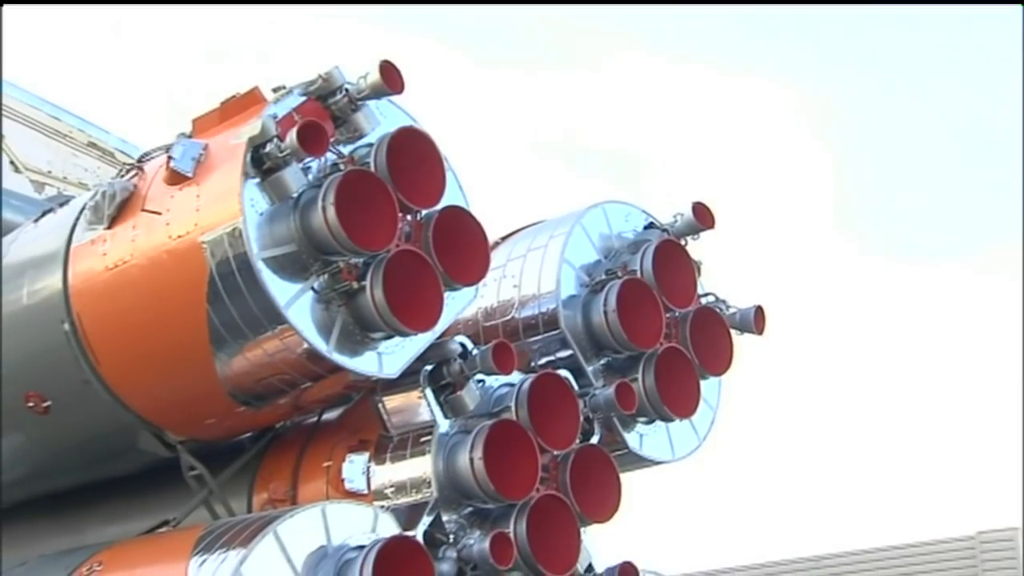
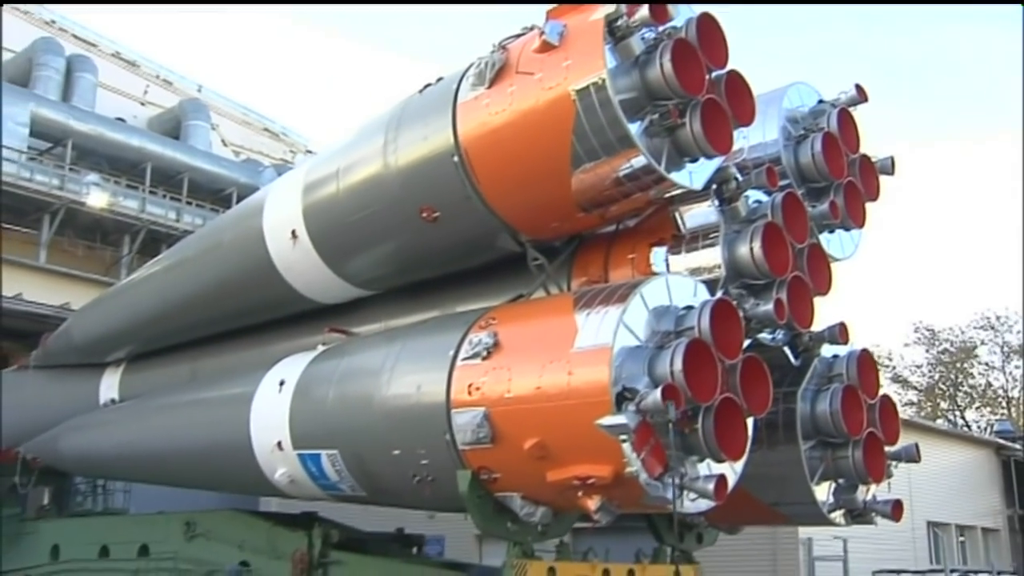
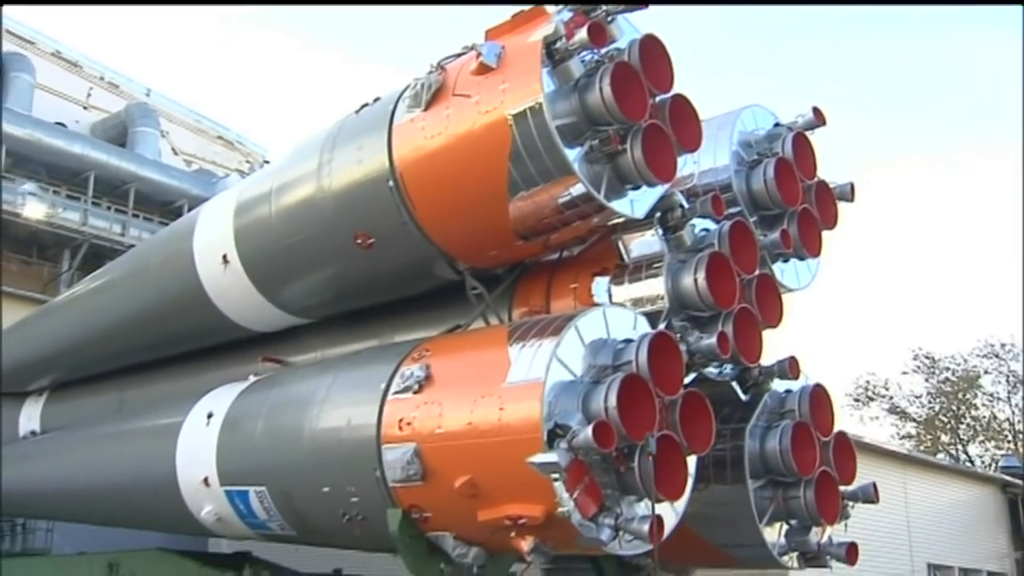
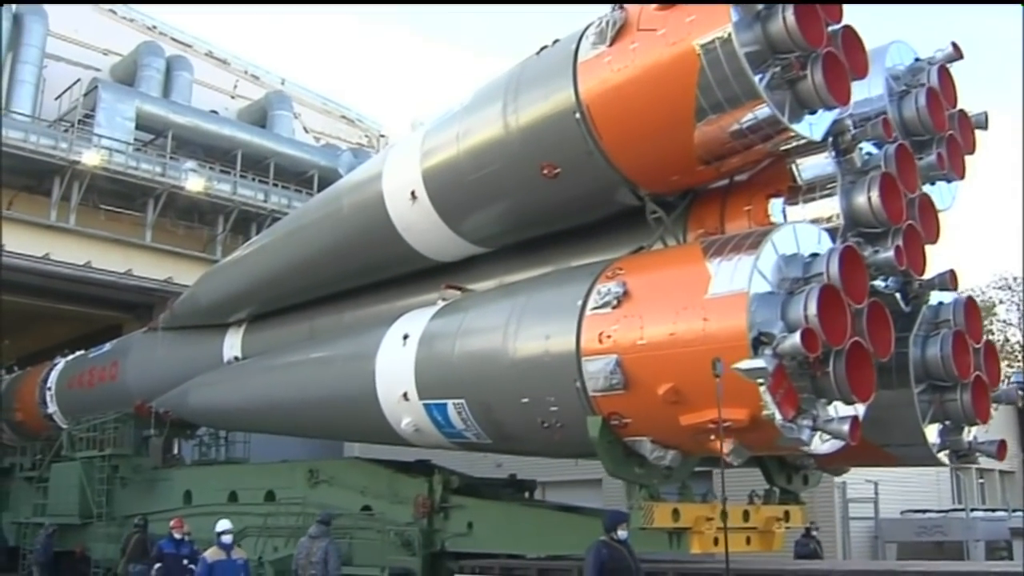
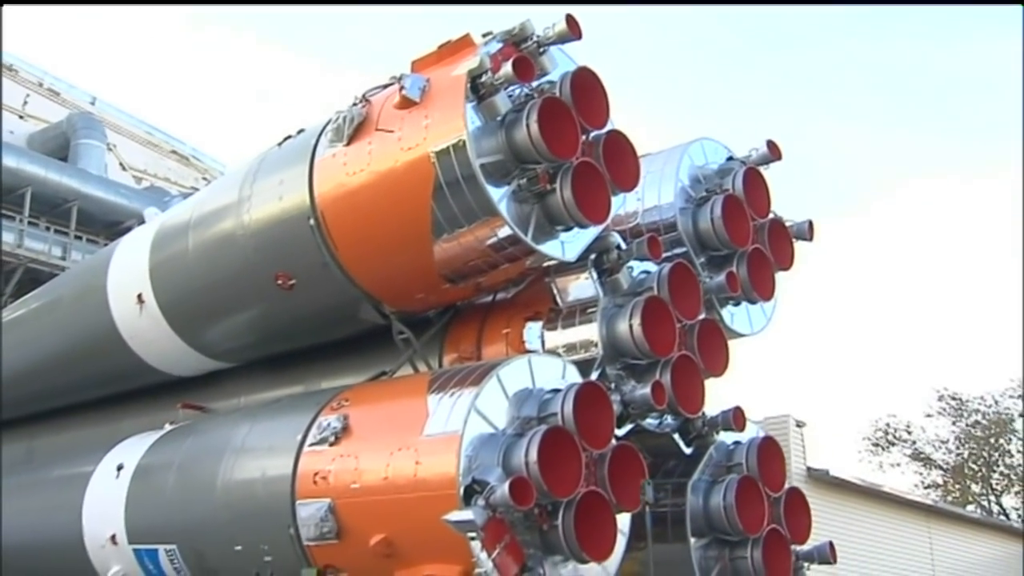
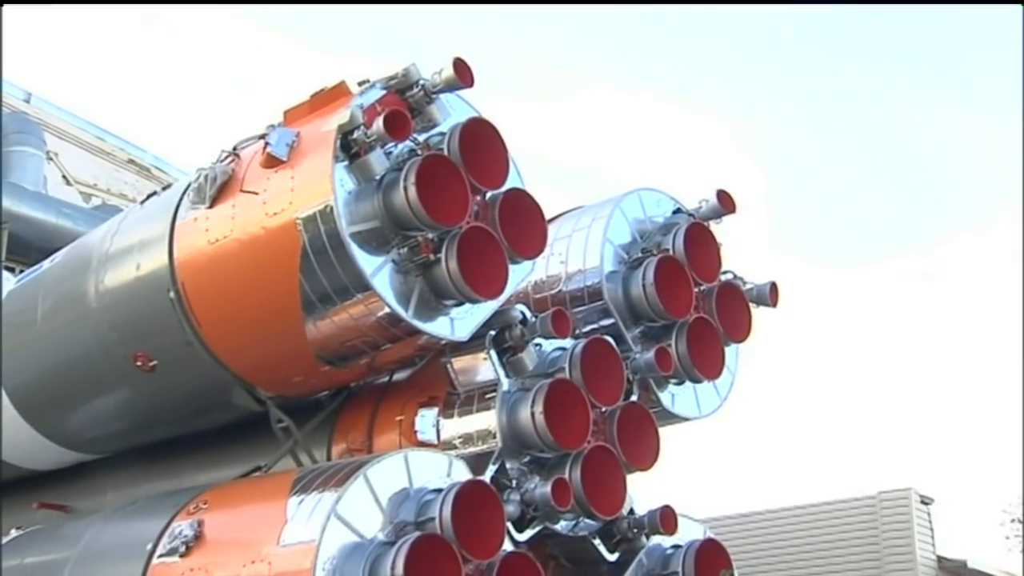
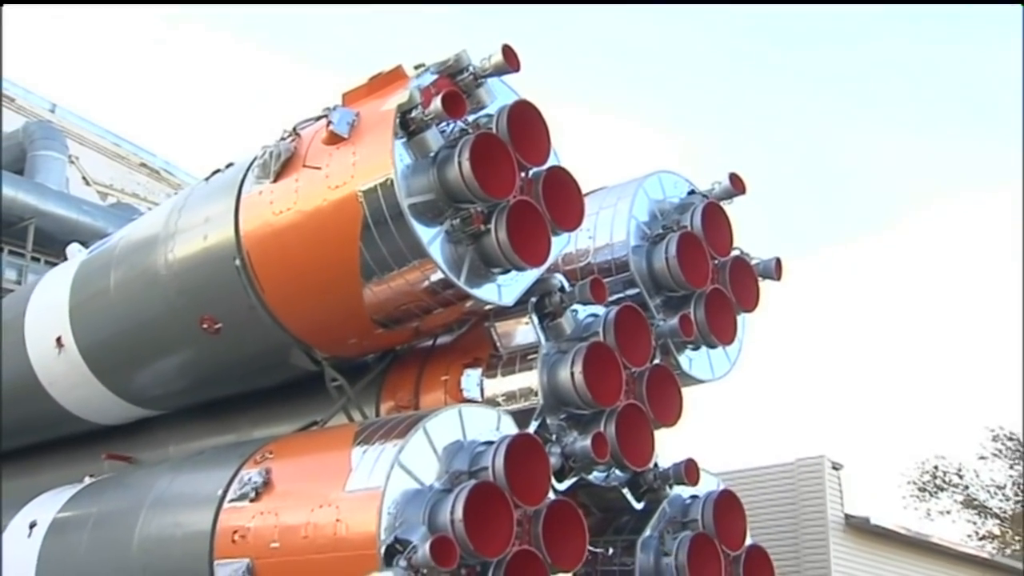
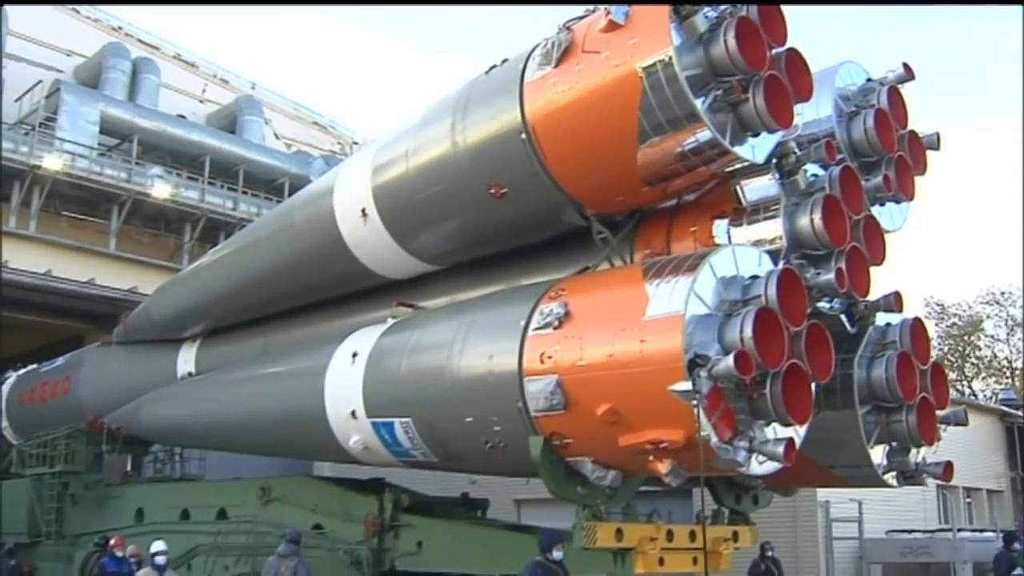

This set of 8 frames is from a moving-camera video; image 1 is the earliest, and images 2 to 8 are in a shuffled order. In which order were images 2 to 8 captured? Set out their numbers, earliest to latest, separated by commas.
6, 7, 5, 3, 2, 8, 4
